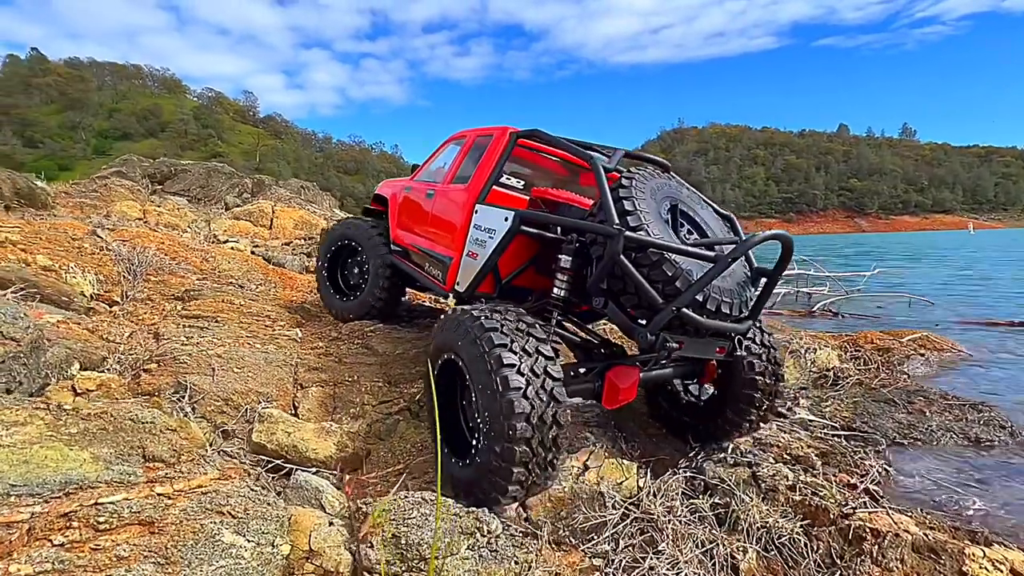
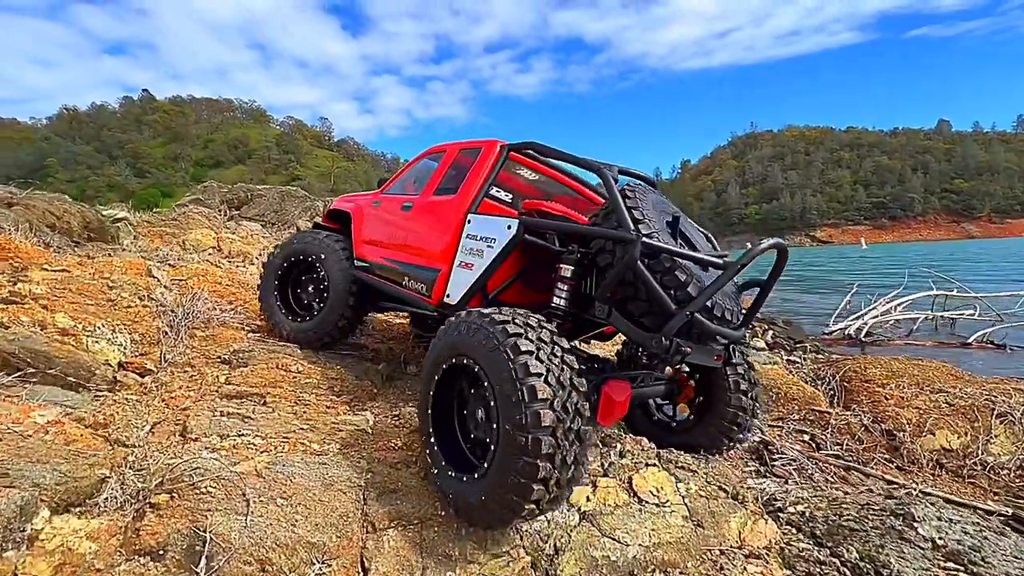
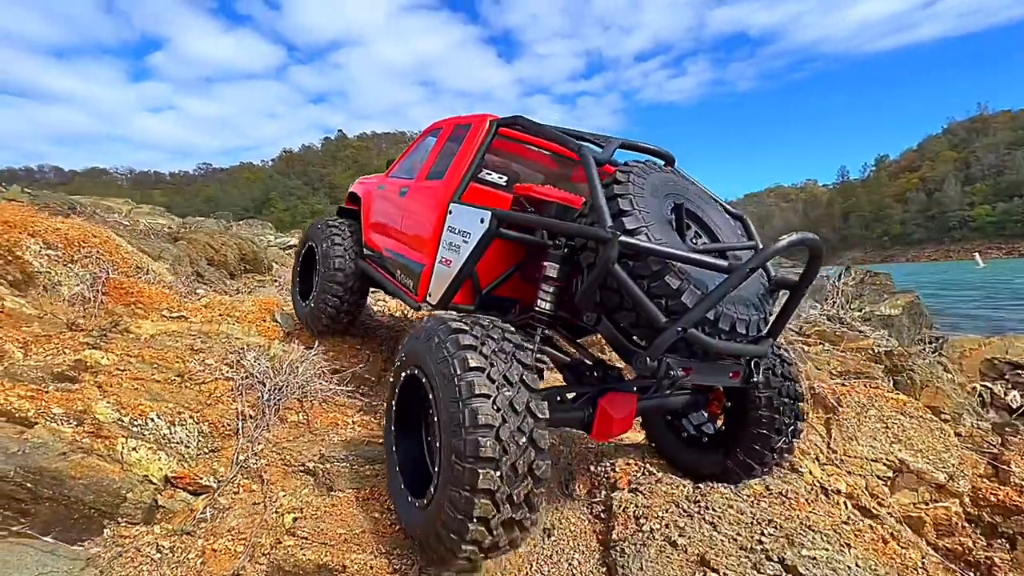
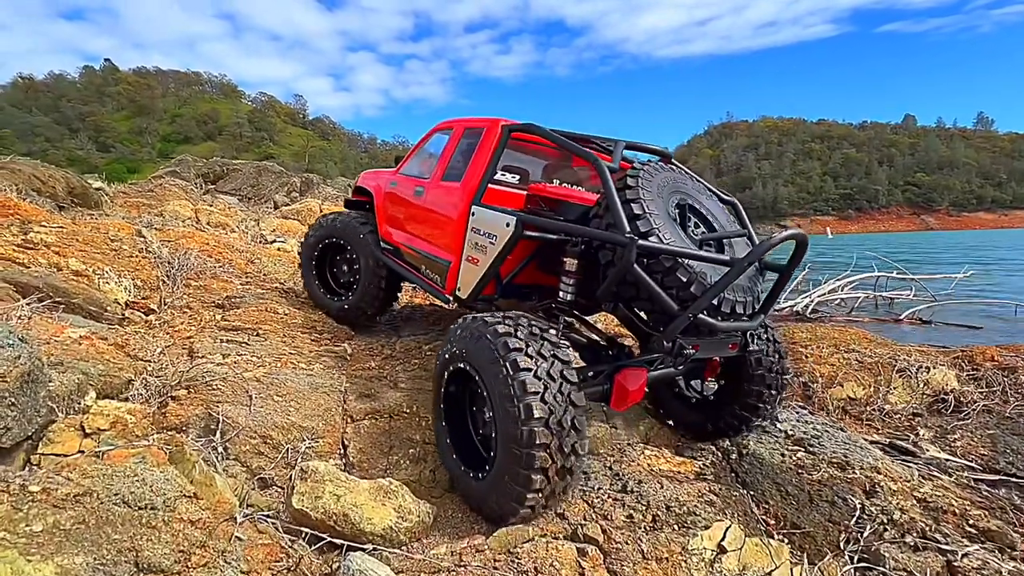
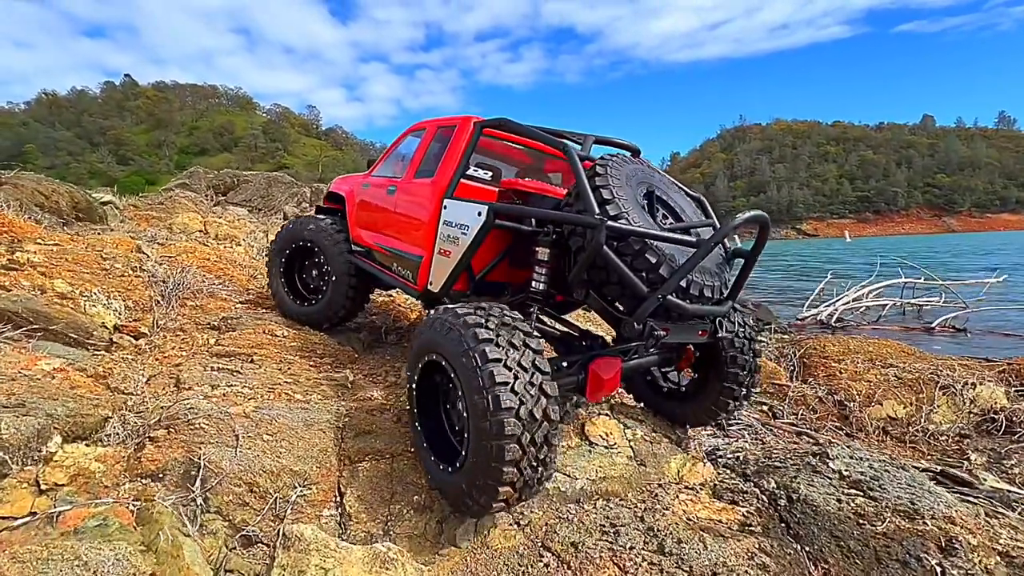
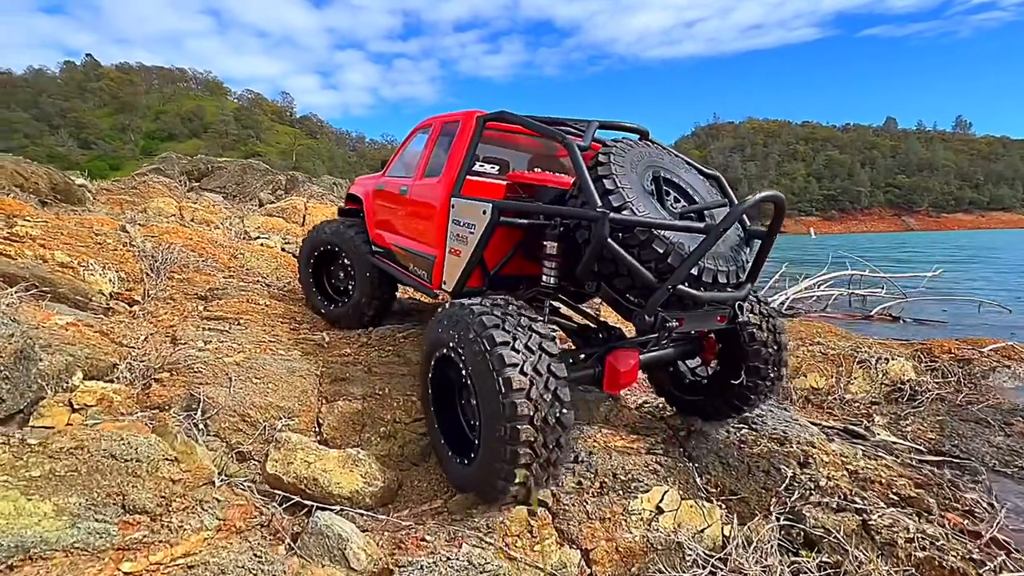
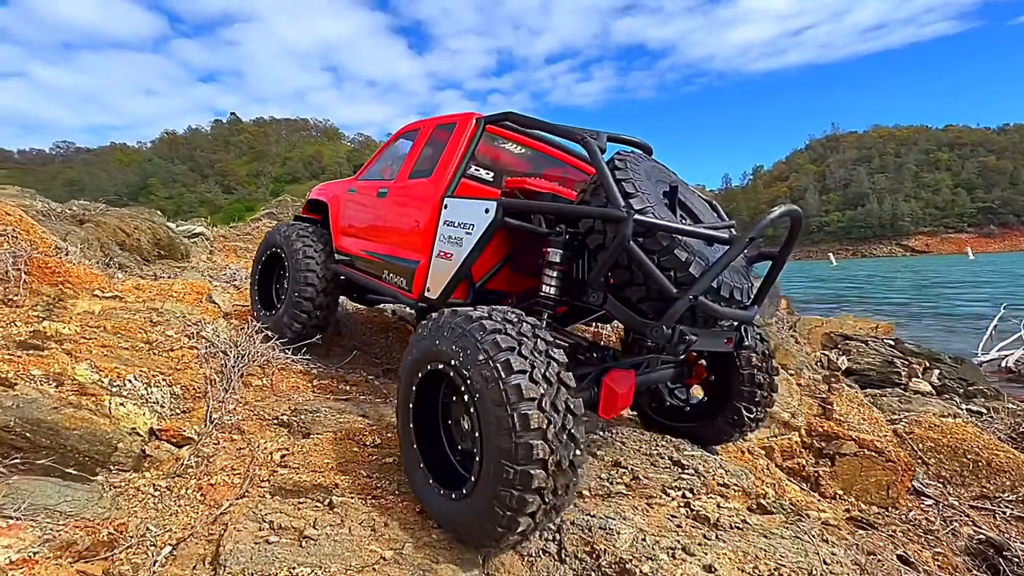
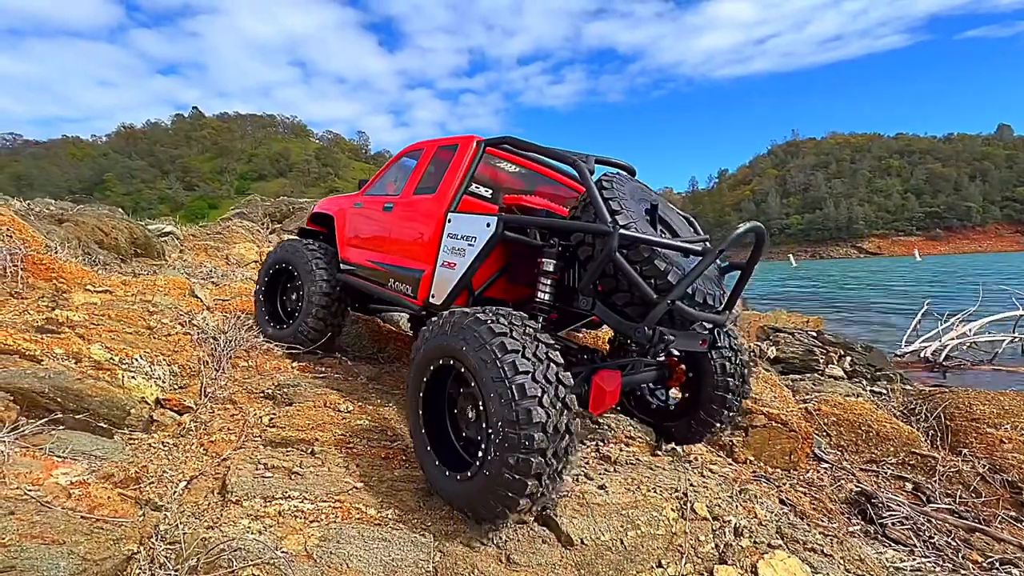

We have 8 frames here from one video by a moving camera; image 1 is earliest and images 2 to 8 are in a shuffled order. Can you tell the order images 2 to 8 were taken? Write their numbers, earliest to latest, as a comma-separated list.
6, 4, 5, 2, 8, 7, 3
